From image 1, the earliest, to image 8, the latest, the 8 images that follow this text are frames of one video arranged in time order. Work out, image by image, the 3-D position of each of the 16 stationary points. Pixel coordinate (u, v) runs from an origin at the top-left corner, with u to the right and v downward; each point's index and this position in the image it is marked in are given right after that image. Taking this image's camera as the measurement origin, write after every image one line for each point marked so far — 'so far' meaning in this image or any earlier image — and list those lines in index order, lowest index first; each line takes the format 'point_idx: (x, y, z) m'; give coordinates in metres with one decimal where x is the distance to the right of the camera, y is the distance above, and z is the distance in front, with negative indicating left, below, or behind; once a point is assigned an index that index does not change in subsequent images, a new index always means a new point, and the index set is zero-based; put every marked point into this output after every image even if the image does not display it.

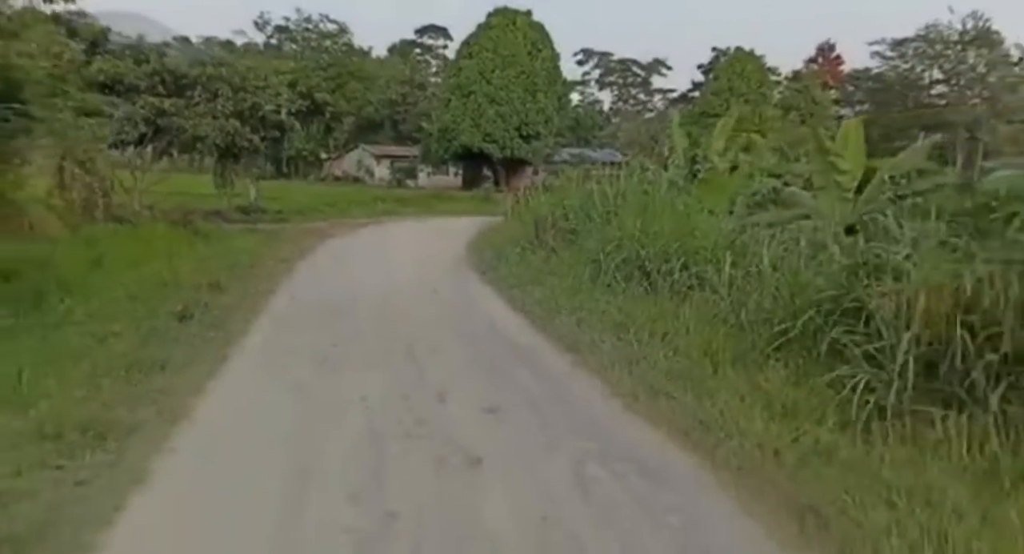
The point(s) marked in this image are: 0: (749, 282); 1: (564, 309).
0: (+2.8, +0.1, +7.3) m
1: (+0.8, -0.5, +8.6) m
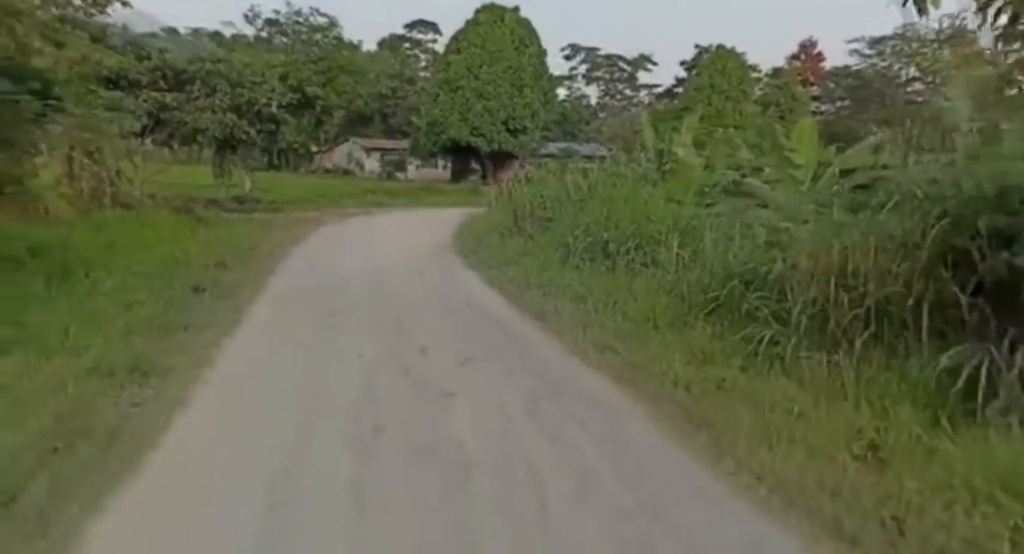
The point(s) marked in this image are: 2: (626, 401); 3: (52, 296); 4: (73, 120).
0: (+2.4, +0.4, +8.5) m
1: (+0.4, -0.2, +9.7) m
2: (+1.0, -1.1, +5.3) m
3: (-6.1, -0.2, +8.2) m
4: (-8.0, +2.8, +11.2) m
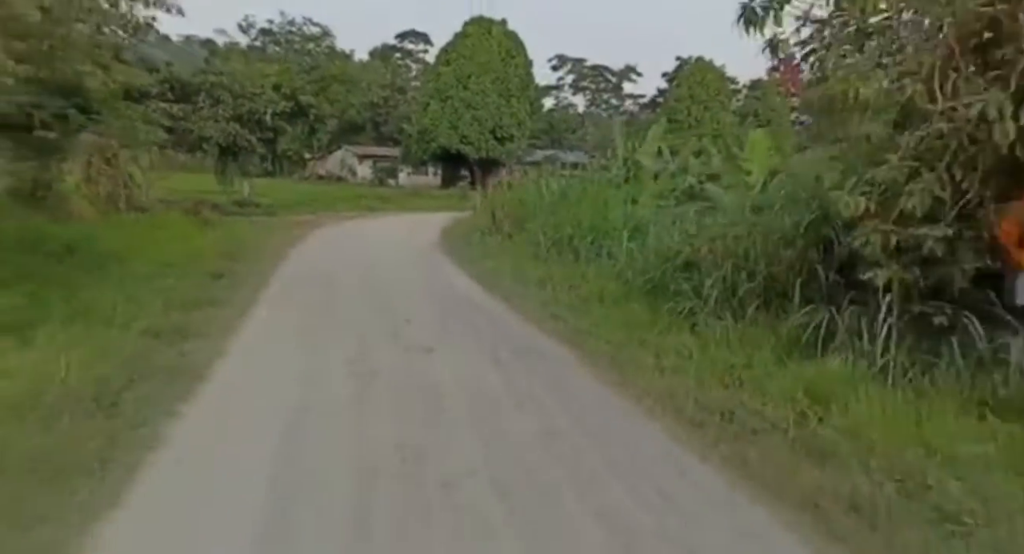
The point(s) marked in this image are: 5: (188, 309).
0: (+2.0, +0.5, +10.0) m
1: (0.0, 0.0, +11.2) m
2: (+0.7, -0.8, +6.7) m
3: (-6.5, 0.0, +9.6) m
4: (-8.4, +3.0, +12.5) m
5: (-4.4, -0.4, +8.4) m
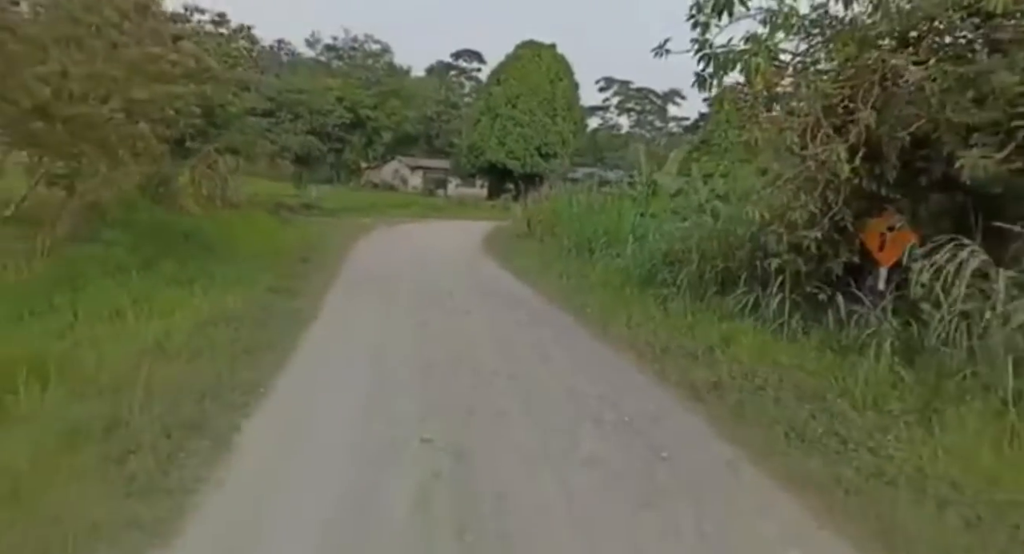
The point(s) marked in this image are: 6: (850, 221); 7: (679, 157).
0: (+2.5, +0.6, +12.3) m
1: (+0.6, +0.1, +13.7) m
2: (+0.9, -0.6, +9.1) m
3: (-6.0, +0.4, +12.5) m
4: (-7.6, +3.5, +15.7) m
5: (-4.0, 0.0, +11.2) m
6: (+4.0, +0.7, +7.3) m
7: (+3.5, +2.4, +11.9) m
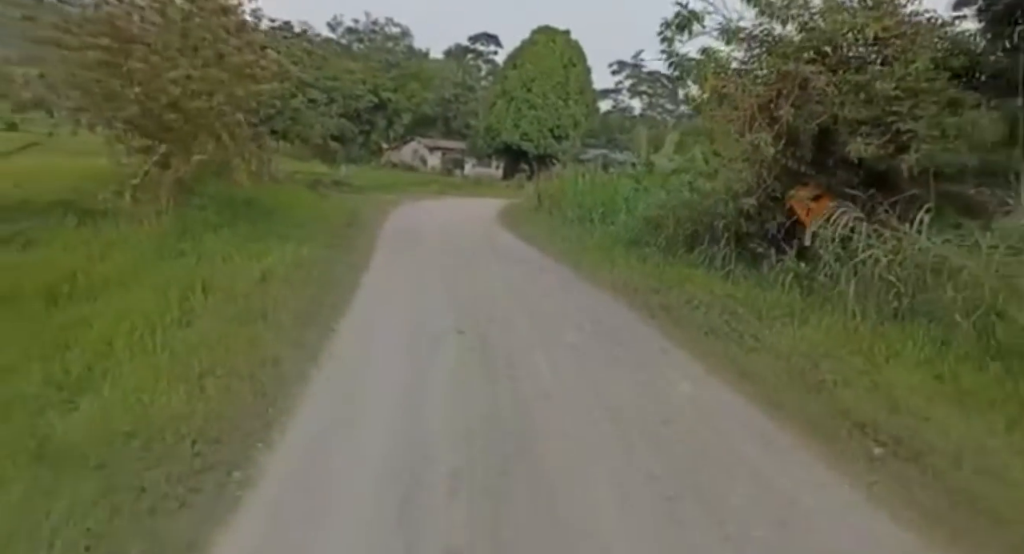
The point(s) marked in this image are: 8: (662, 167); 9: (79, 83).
0: (+2.8, +1.4, +14.6) m
1: (+0.9, +1.0, +16.0) m
2: (+1.1, +0.1, +11.5) m
3: (-5.7, +1.3, +15.0) m
4: (-7.2, +4.5, +18.1) m
5: (-3.8, +0.8, +13.6) m
6: (+4.1, +1.3, +9.5) m
7: (+3.8, +3.2, +14.0) m
8: (+3.6, +2.6, +14.6) m
9: (-8.0, +3.6, +11.6) m
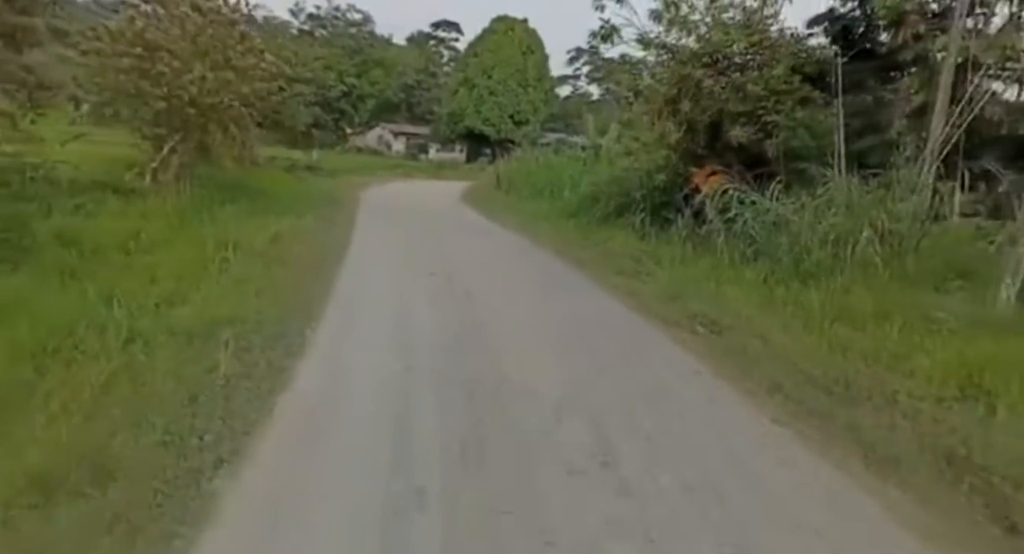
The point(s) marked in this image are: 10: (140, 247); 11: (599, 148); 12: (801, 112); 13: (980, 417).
0: (+1.7, +2.3, +17.0) m
1: (-0.3, +1.9, +18.4) m
2: (+0.2, +0.9, +13.9) m
3: (-6.8, +2.1, +17.0) m
4: (-8.5, +5.3, +19.9) m
5: (-4.8, +1.6, +15.8) m
6: (+3.3, +2.1, +12.0) m
7: (+2.7, +4.1, +16.5) m
8: (+2.5, +3.5, +17.1) m
9: (-8.9, +4.2, +13.4) m
10: (-5.2, +0.4, +8.6) m
11: (+2.5, +3.8, +17.9) m
12: (+5.0, +2.8, +10.5) m
13: (+3.2, -1.0, +4.2) m
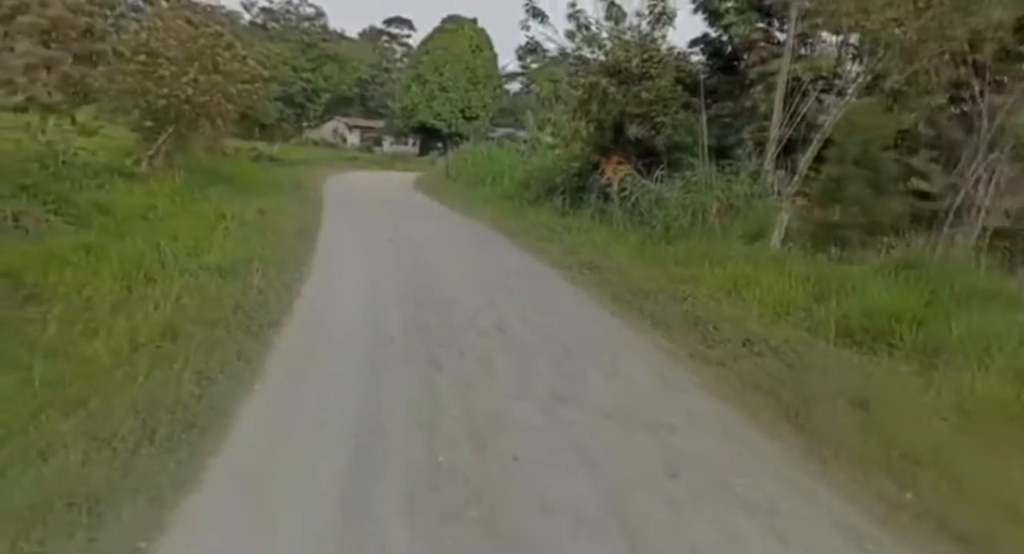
0: (0.0, +3.1, +19.8) m
1: (-2.1, +2.7, +20.9) m
2: (-1.3, +1.6, +16.5) m
3: (-8.5, +2.8, +19.1) m
4: (-10.4, +6.0, +21.8) m
5: (-6.4, +2.3, +18.0) m
6: (+2.0, +2.9, +14.9) m
7: (+1.0, +4.8, +19.3) m
8: (+0.8, +4.3, +19.9) m
9: (-10.4, +4.9, +15.3) m
10: (-6.3, +1.1, +10.8) m
11: (+0.8, +4.6, +20.6) m
12: (+3.7, +3.6, +13.5) m
13: (+2.4, -0.3, +7.1) m
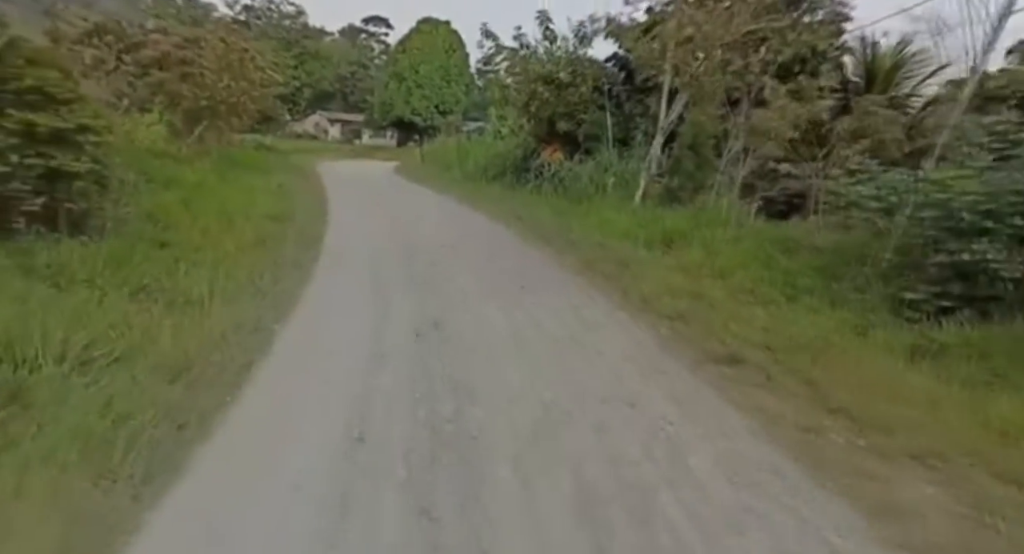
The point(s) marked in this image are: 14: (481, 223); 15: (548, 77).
0: (-1.4, +4.3, +24.1) m
1: (-3.6, +3.9, +25.2) m
2: (-2.6, +2.8, +20.9) m
3: (-9.9, +4.0, +23.1) m
4: (-11.9, +7.2, +25.8) m
5: (-7.7, +3.5, +22.2) m
6: (+0.7, +4.1, +19.3) m
7: (-0.4, +6.1, +23.7) m
8: (-0.6, +5.6, +24.2) m
9: (-11.6, +6.1, +19.3) m
10: (-7.4, +2.2, +15.0) m
11: (-0.7, +5.8, +25.0) m
12: (+2.5, +4.8, +18.0) m
13: (+1.5, +0.8, +11.5) m
14: (-0.8, +1.3, +14.6) m
15: (+1.1, +6.0, +18.6) m
